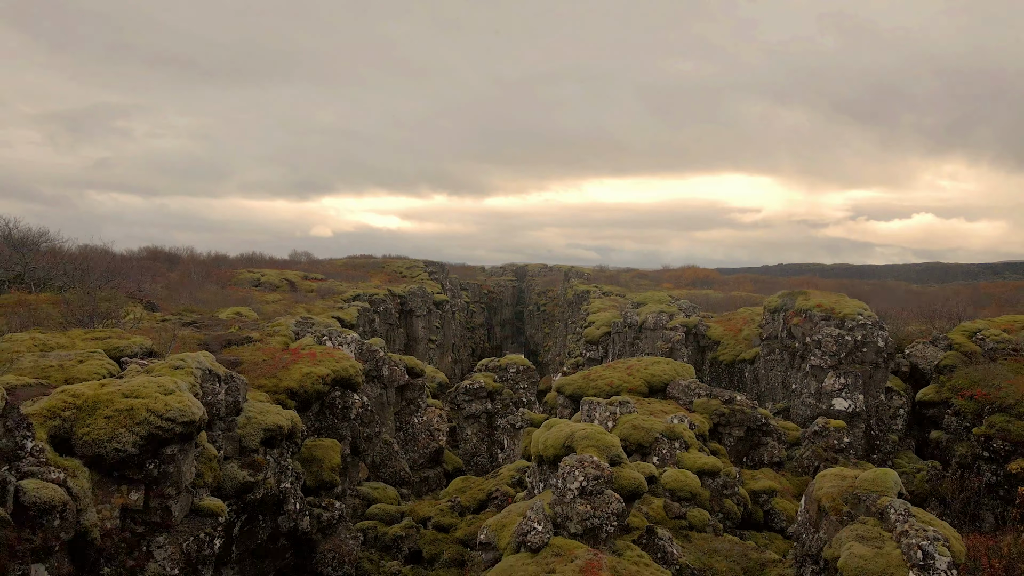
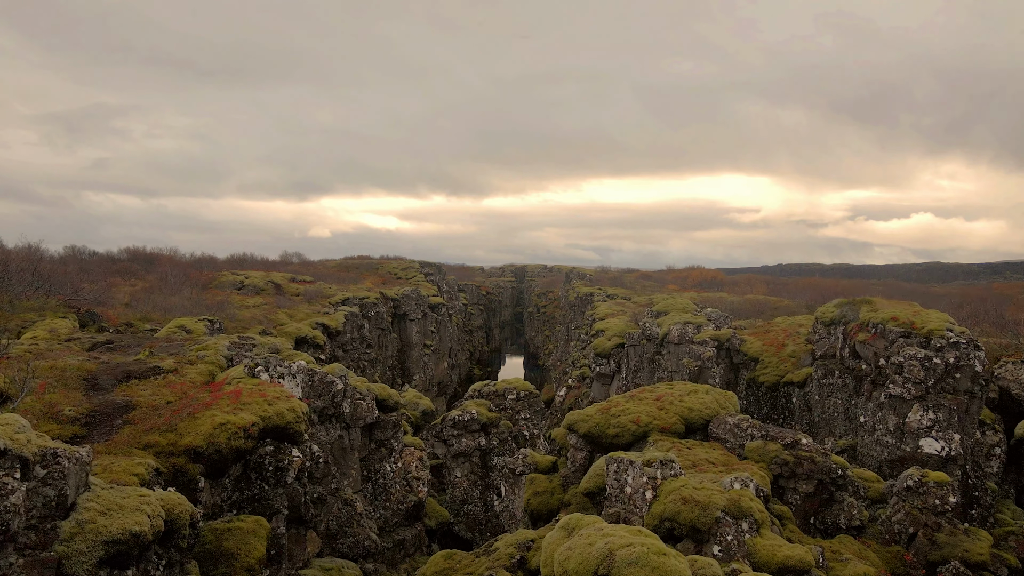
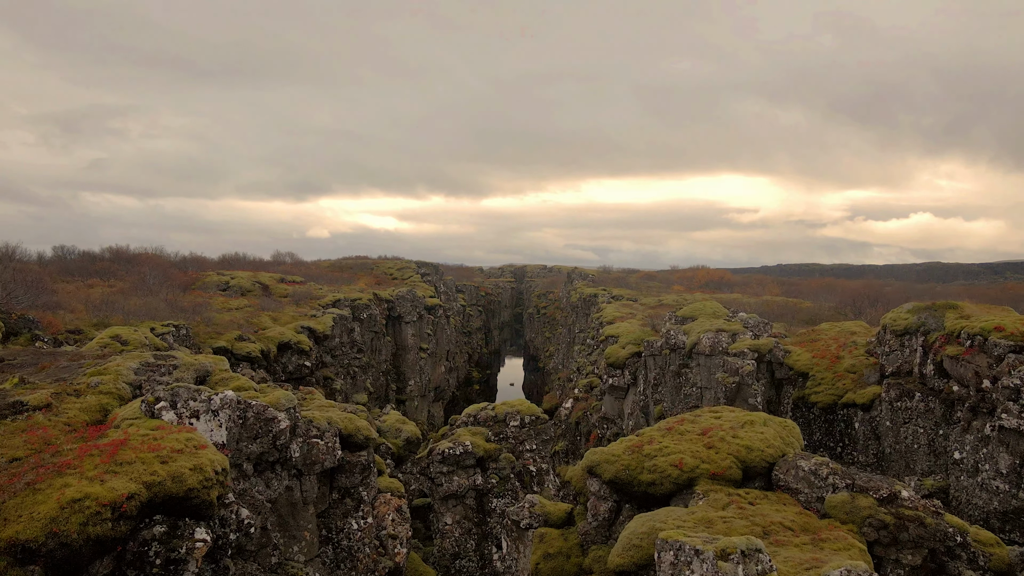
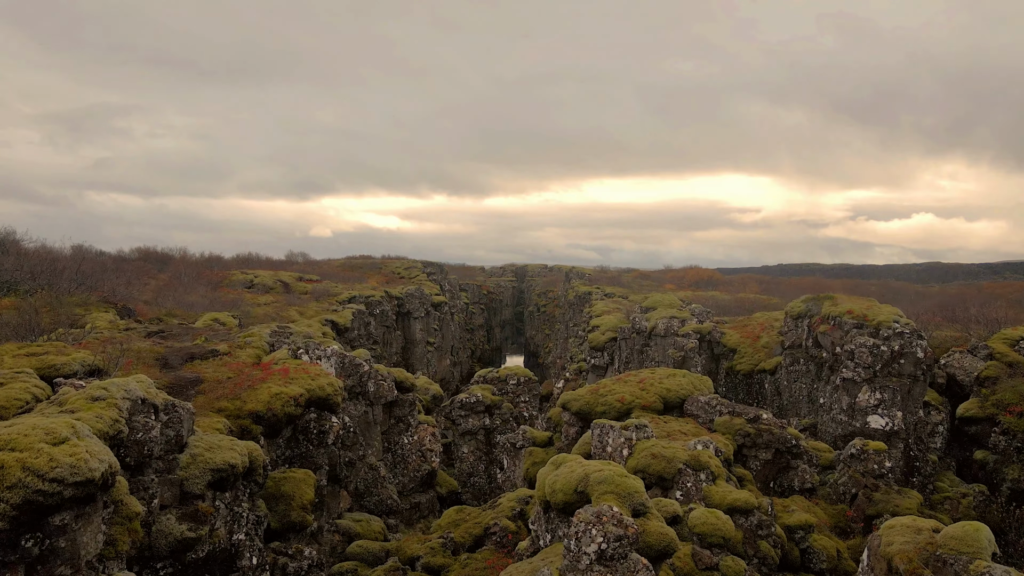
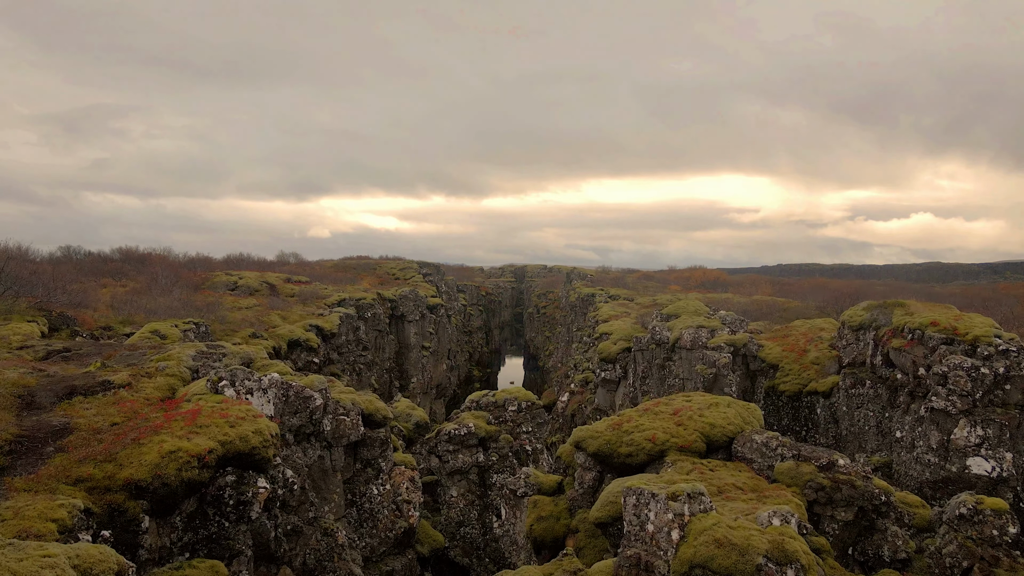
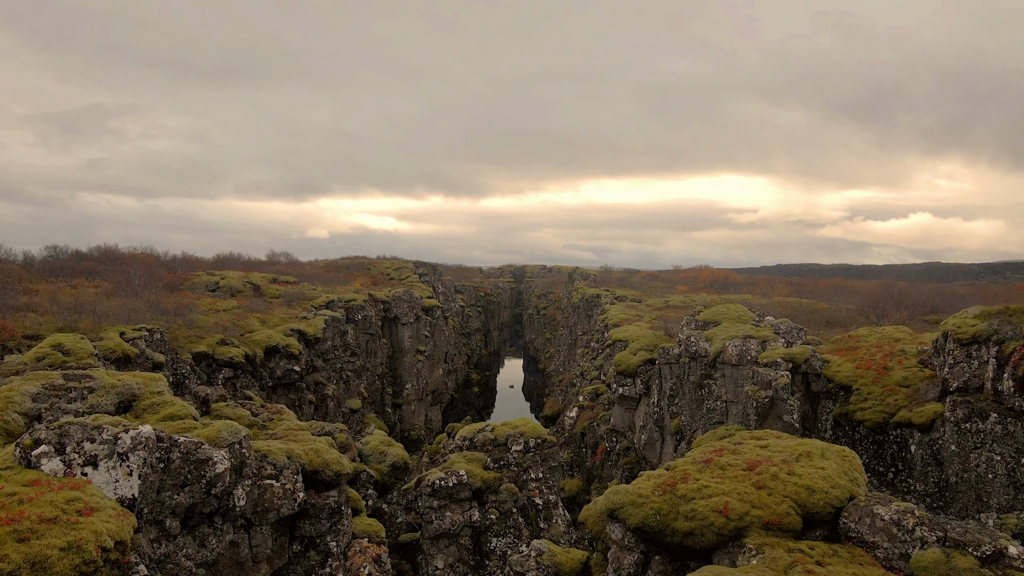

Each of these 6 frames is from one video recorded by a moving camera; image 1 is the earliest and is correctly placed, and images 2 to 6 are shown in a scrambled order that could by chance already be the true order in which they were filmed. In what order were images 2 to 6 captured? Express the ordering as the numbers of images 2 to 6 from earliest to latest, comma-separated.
4, 2, 5, 3, 6
